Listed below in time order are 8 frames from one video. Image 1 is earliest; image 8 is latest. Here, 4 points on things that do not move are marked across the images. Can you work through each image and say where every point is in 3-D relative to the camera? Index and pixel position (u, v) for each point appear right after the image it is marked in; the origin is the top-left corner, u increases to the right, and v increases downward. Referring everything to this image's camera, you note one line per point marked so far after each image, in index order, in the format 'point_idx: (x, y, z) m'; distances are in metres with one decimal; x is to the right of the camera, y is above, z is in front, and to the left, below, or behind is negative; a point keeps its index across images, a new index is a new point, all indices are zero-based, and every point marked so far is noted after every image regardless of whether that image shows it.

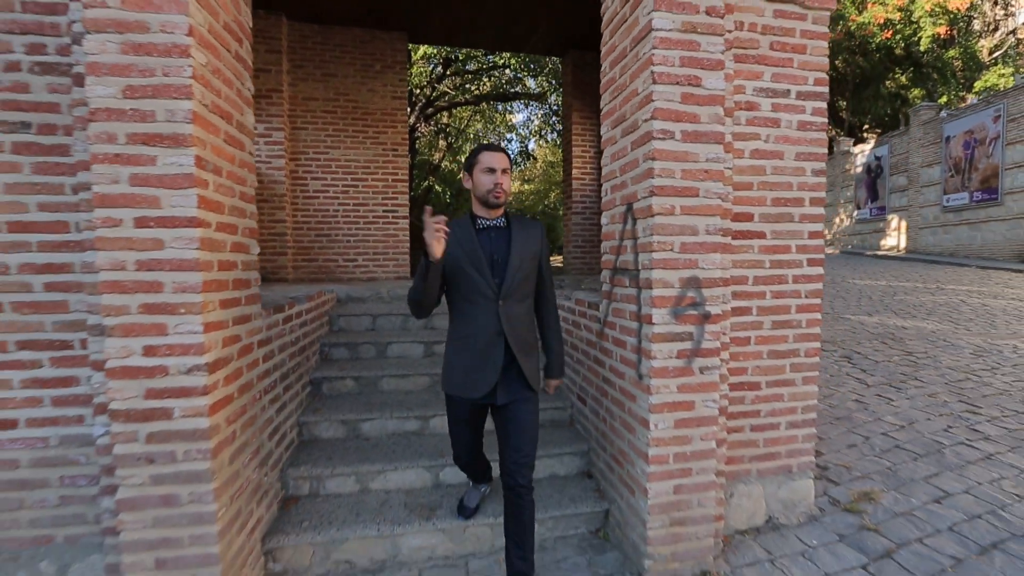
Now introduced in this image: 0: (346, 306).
0: (-1.6, -0.2, +4.6) m
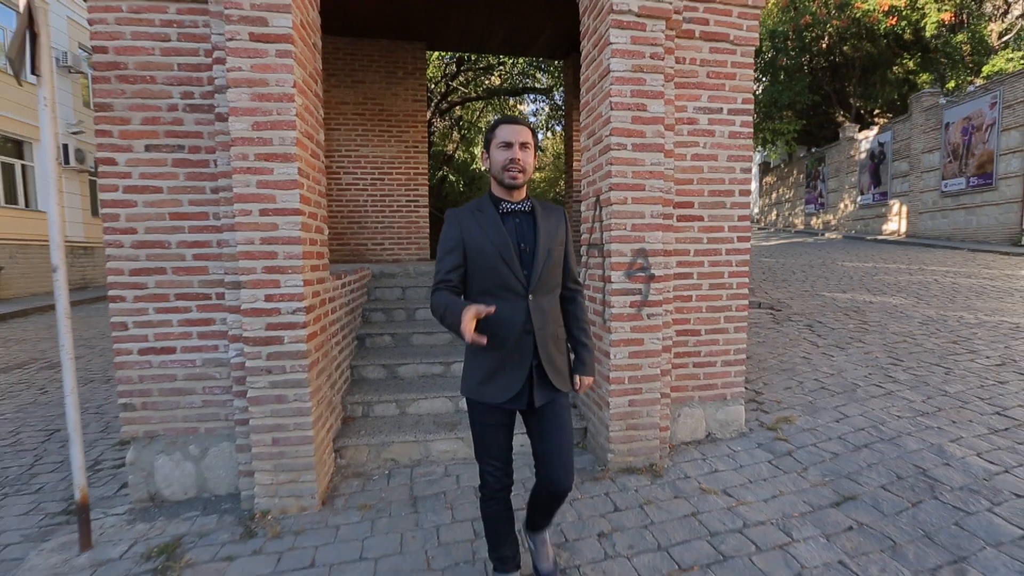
0: (-1.5, +0.1, +5.6) m
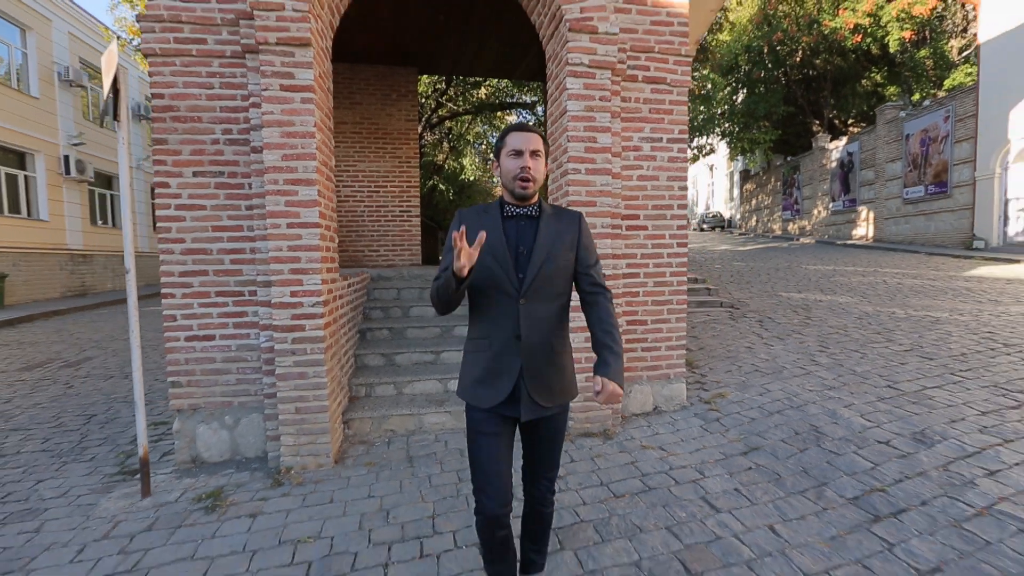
0: (-1.8, +0.1, +6.3) m
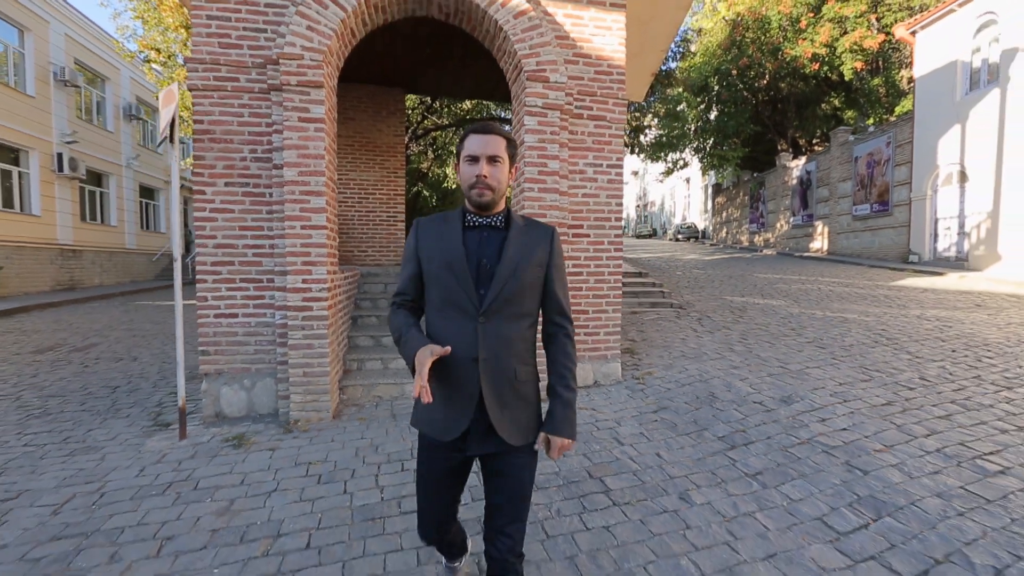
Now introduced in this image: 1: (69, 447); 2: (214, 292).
0: (-2.2, +0.2, +7.3) m
1: (-4.0, -1.4, +4.3) m
2: (-2.9, 0.0, +4.7) m
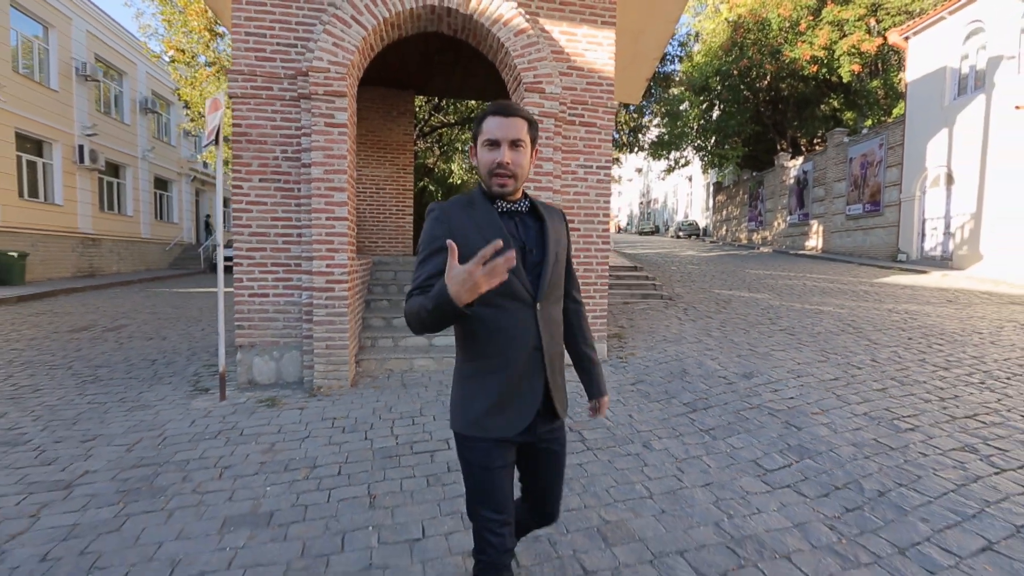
0: (-2.2, +0.4, +7.9) m
1: (-4.1, -1.2, +5.0) m
2: (-3.0, +0.2, +5.4) m
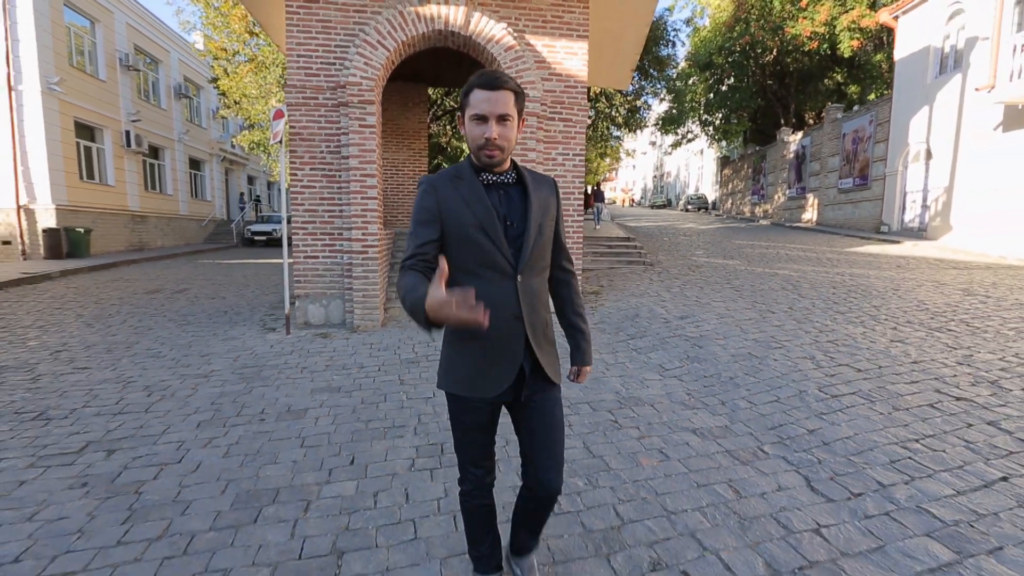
0: (-2.3, +1.0, +9.6) m
1: (-4.2, -0.7, +6.8) m
2: (-3.1, +0.7, +7.1) m
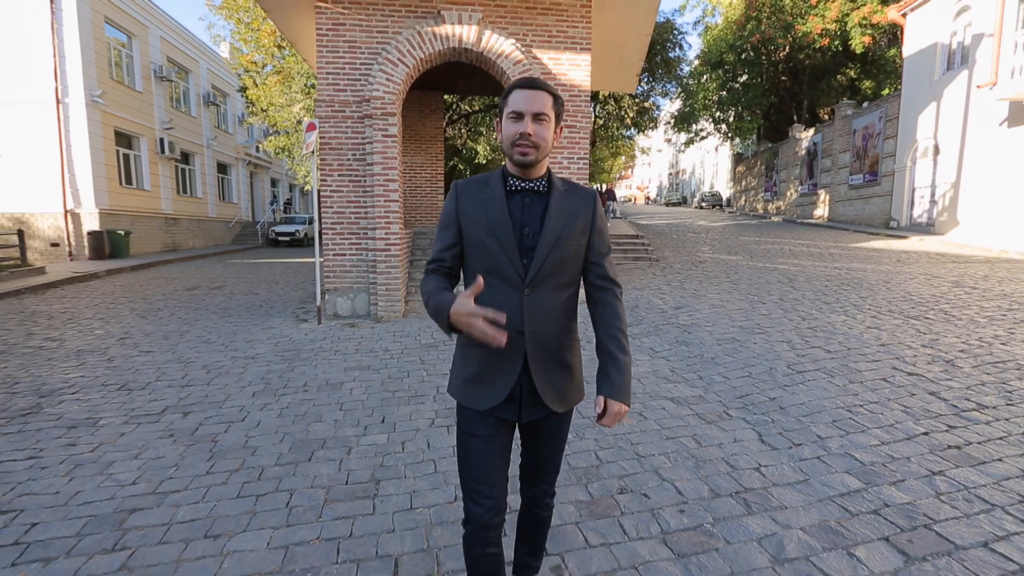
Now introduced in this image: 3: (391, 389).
0: (-2.0, +1.1, +10.3) m
1: (-4.1, -0.6, +7.6) m
2: (-2.9, +0.8, +7.9) m
3: (-1.2, -1.0, +4.7) m
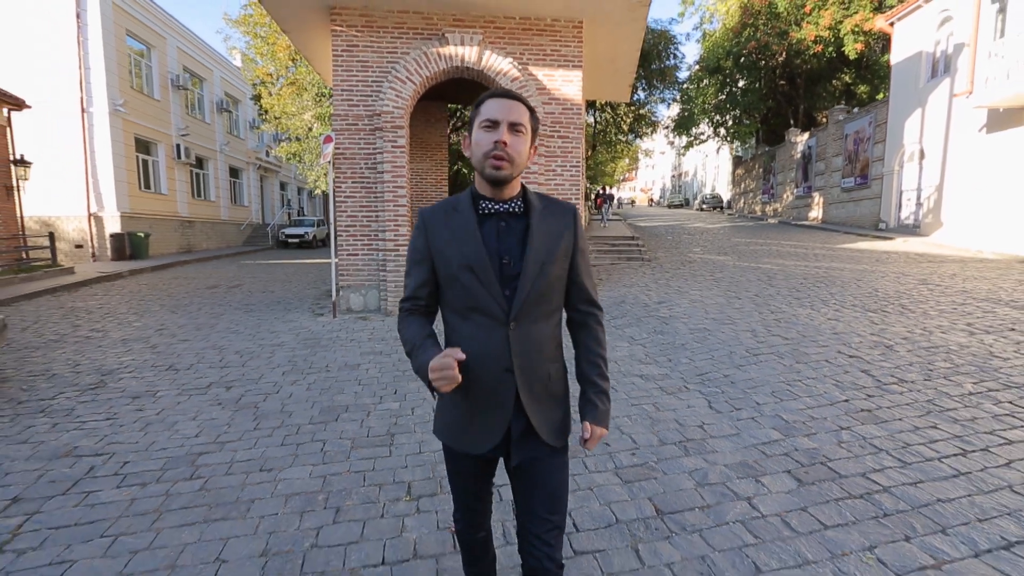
0: (-2.0, +1.2, +11.1) m
1: (-4.1, -0.6, +8.4) m
2: (-3.0, +0.8, +8.6) m
3: (-1.3, -0.9, +5.4) m
